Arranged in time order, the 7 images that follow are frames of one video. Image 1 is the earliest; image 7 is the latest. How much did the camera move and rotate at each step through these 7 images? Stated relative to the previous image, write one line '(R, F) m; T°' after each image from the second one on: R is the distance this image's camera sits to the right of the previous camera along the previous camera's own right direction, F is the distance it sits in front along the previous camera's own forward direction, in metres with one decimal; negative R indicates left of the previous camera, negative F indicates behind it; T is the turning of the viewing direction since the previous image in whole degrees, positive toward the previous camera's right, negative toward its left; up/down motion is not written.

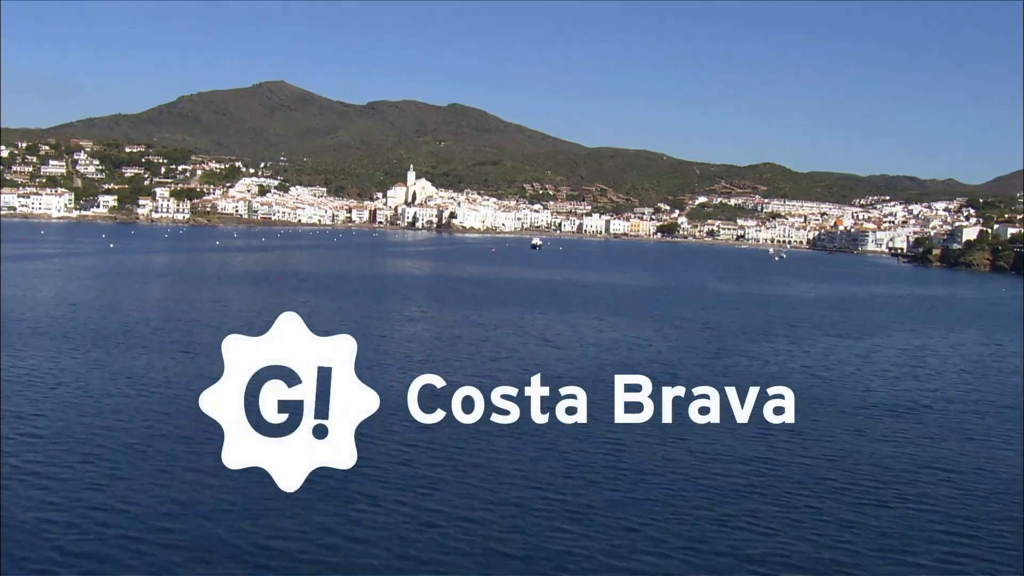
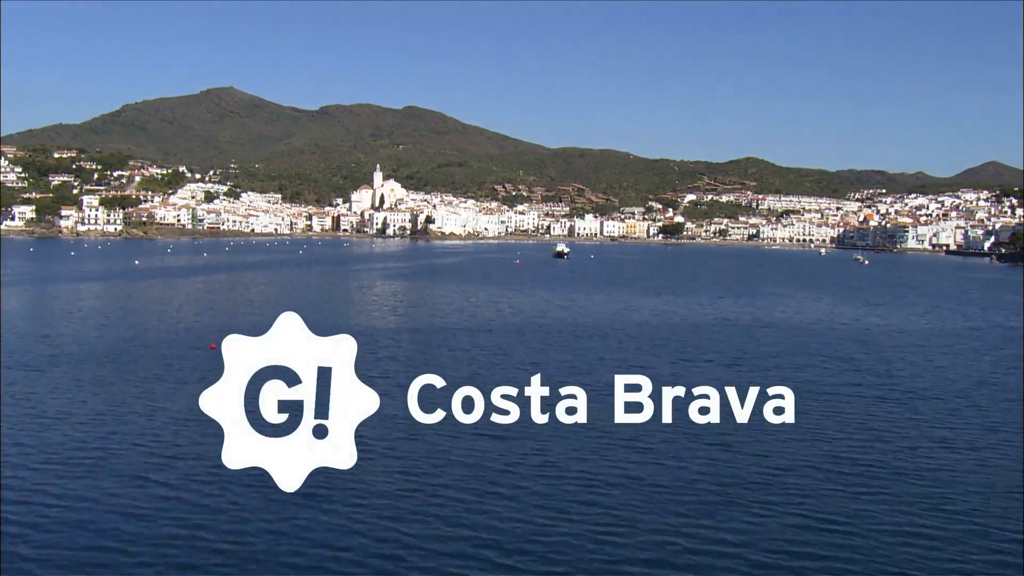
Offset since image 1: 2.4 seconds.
(-2.4, +11.0) m; +2°
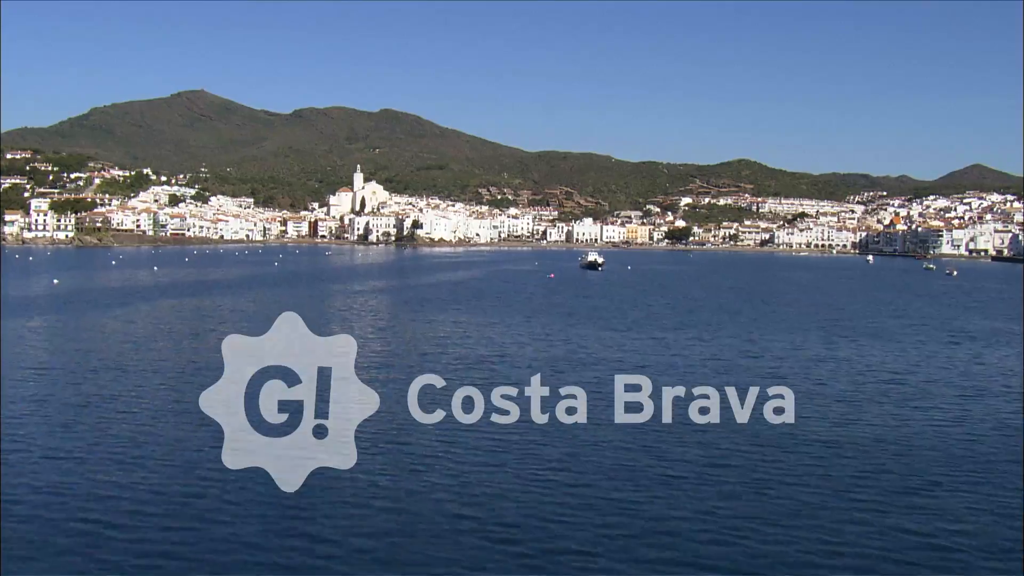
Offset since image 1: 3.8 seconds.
(-1.5, +6.6) m; +1°
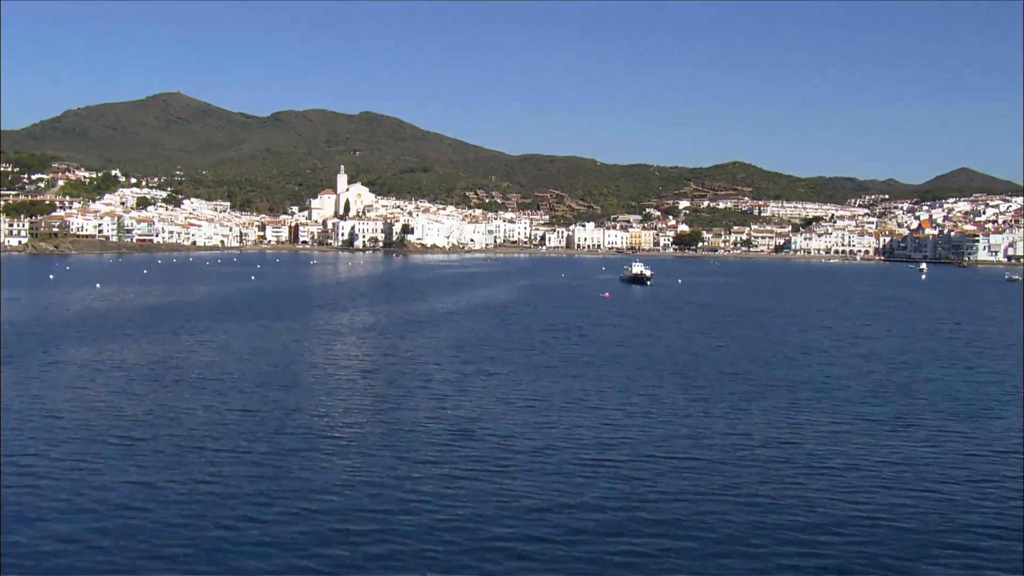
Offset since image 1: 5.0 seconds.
(-1.3, +5.5) m; +1°
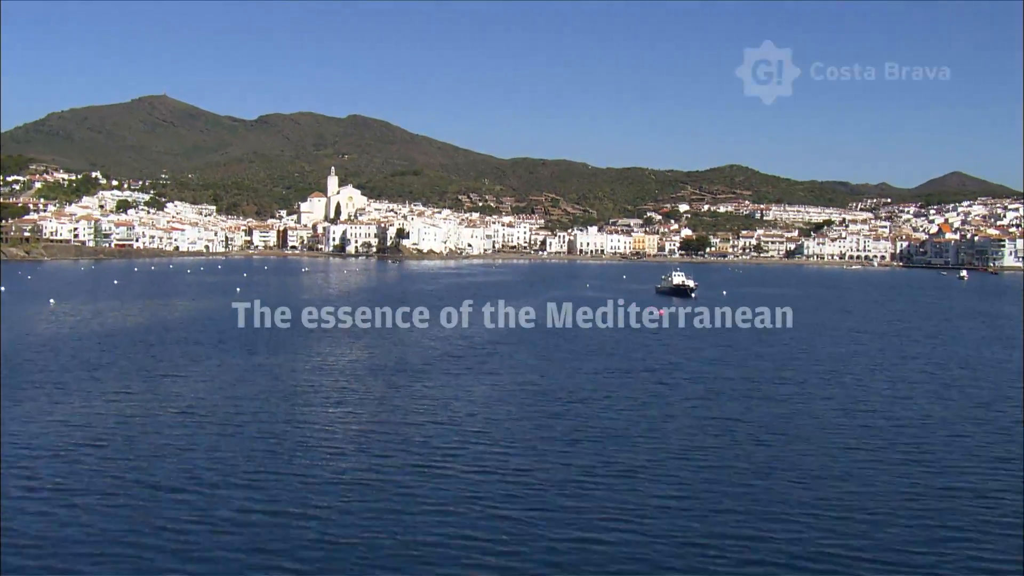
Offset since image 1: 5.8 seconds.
(-0.8, +3.2) m; +1°
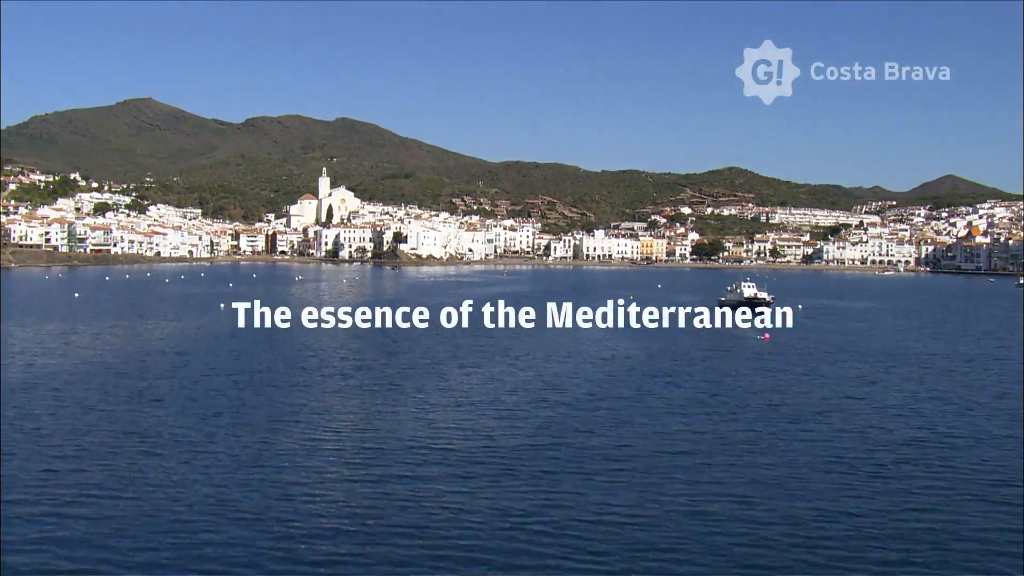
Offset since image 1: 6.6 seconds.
(-1.0, +3.7) m; +1°
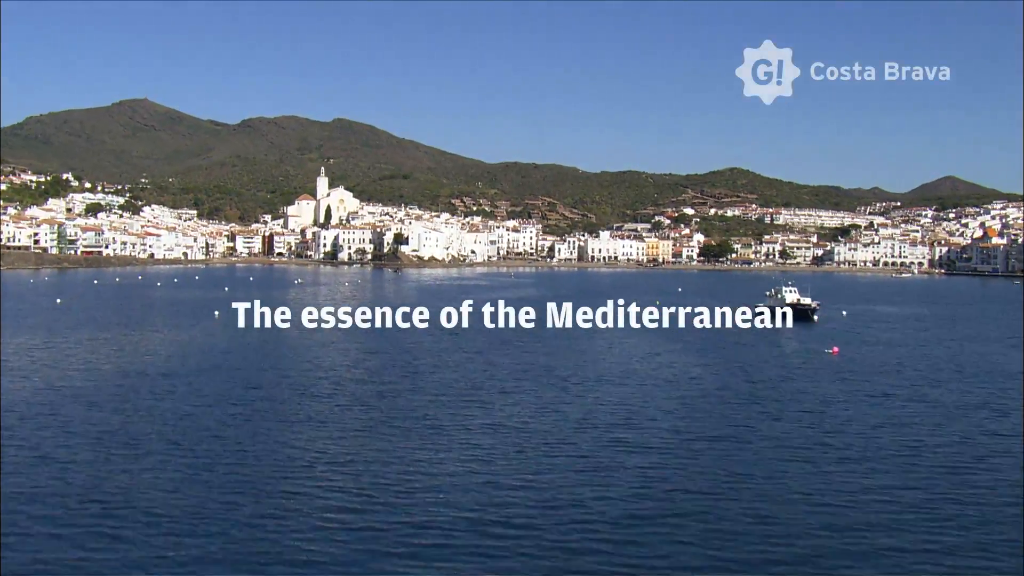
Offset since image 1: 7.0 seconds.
(-0.4, +1.6) m; 0°
